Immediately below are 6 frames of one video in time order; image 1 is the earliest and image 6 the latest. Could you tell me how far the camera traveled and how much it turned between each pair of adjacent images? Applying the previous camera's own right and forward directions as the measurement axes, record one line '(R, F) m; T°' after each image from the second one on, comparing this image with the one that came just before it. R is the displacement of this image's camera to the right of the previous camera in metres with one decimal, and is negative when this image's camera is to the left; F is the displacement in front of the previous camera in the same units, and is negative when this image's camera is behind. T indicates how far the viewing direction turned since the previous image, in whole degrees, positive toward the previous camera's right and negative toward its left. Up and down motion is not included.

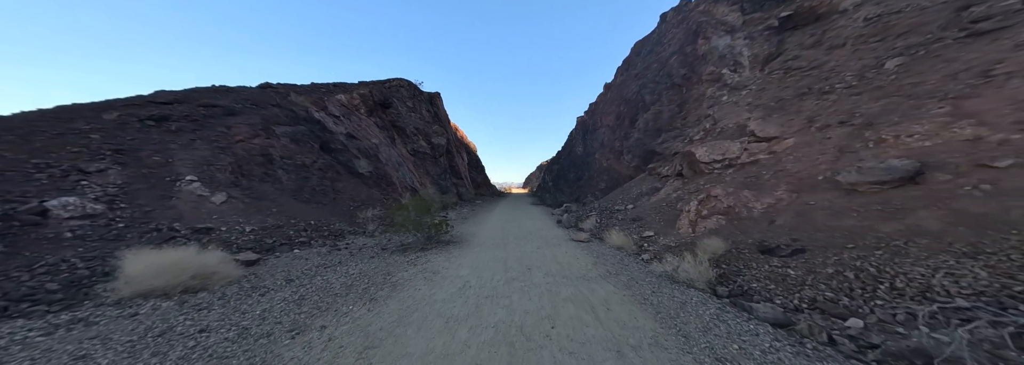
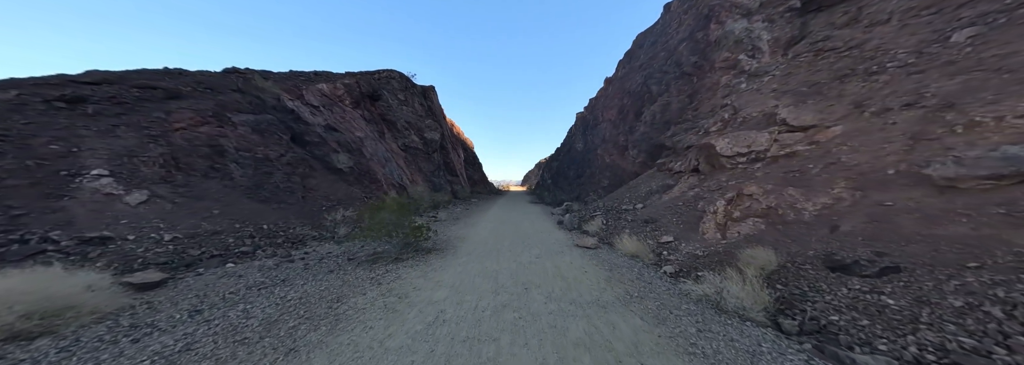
(+0.1, +1.2) m; 0°
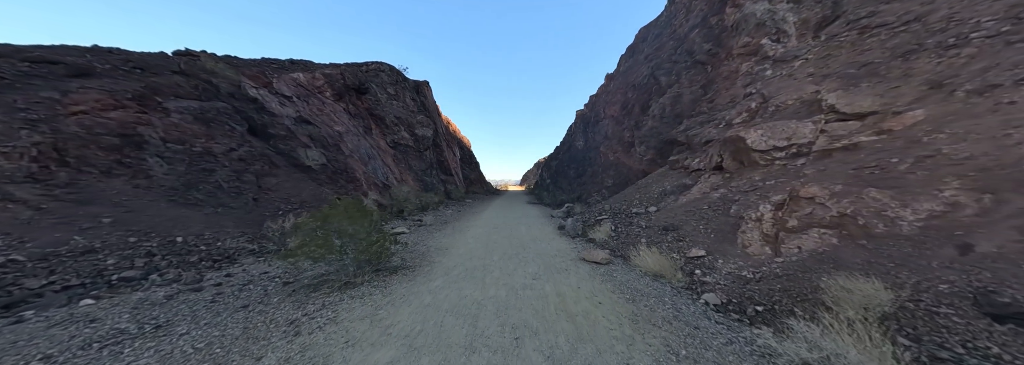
(+0.2, +1.4) m; 0°
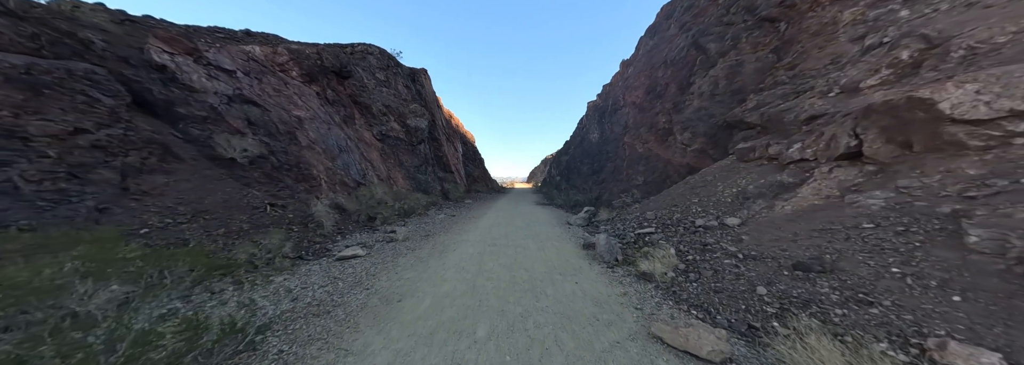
(+0.1, +3.0) m; -2°
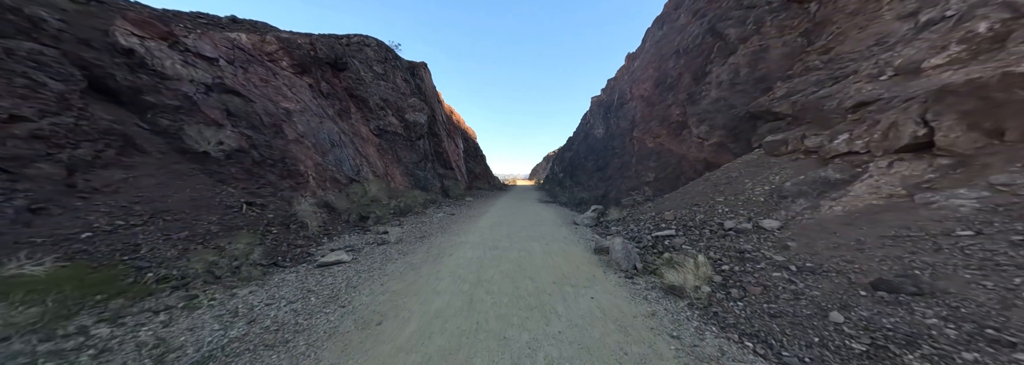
(0.0, +0.7) m; 0°
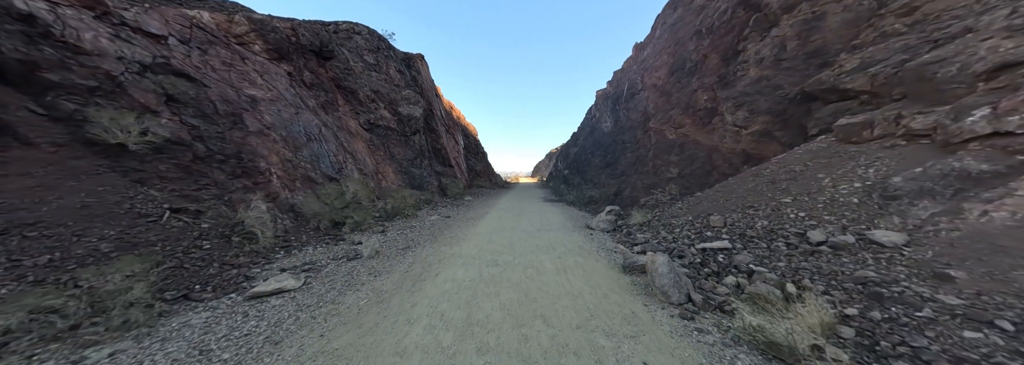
(0.0, +1.5) m; -1°
